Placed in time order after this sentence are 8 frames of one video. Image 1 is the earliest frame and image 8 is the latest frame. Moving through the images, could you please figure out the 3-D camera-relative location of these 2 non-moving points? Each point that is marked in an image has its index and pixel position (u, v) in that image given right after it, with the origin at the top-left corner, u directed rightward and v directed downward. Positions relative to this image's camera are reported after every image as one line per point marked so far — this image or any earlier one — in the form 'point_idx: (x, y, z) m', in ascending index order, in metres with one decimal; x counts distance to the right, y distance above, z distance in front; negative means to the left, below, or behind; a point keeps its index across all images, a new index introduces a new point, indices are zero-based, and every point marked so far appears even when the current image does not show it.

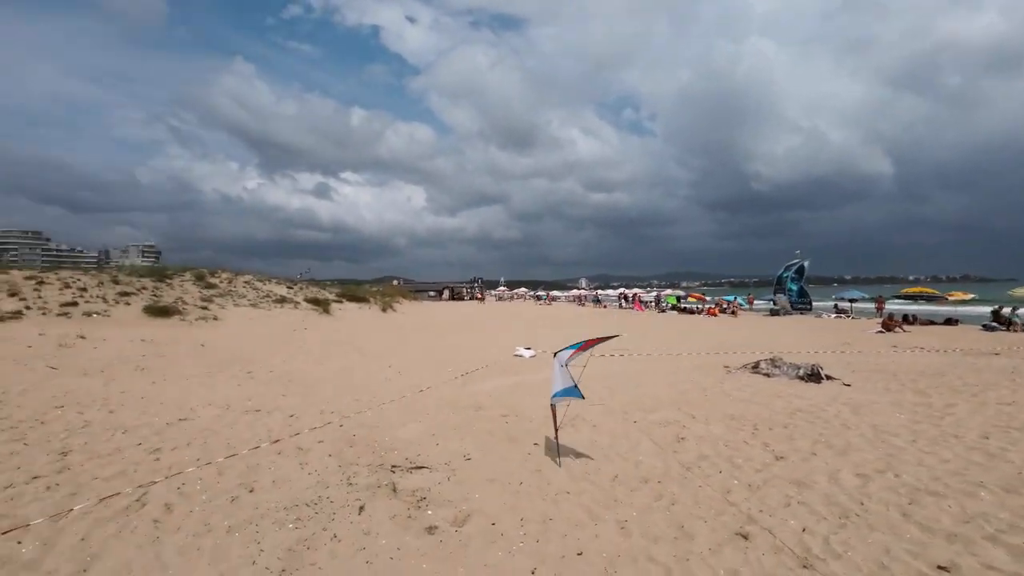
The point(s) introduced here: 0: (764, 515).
0: (+2.1, -1.9, +4.1) m
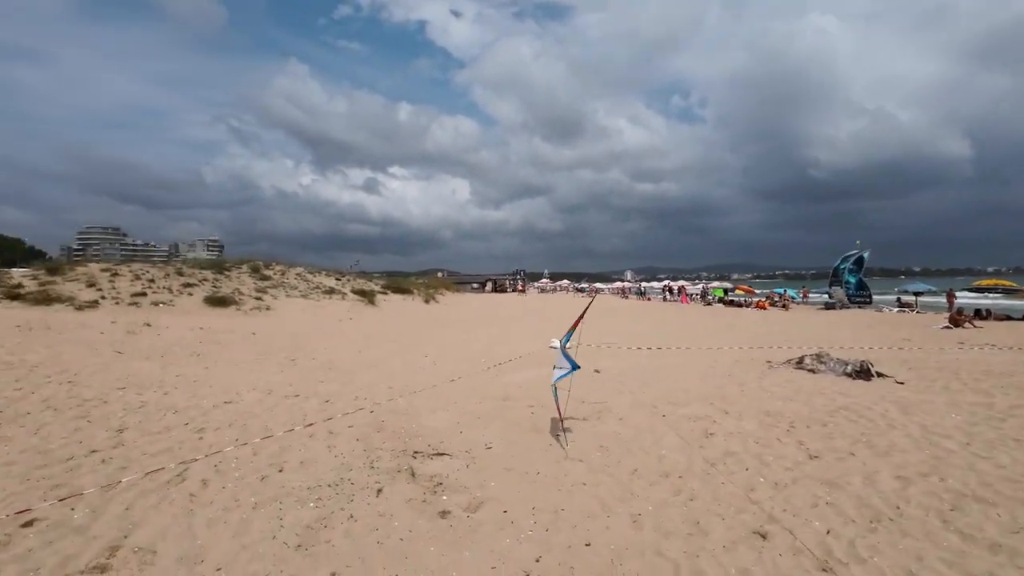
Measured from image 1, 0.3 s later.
0: (+2.2, -1.8, +4.0) m
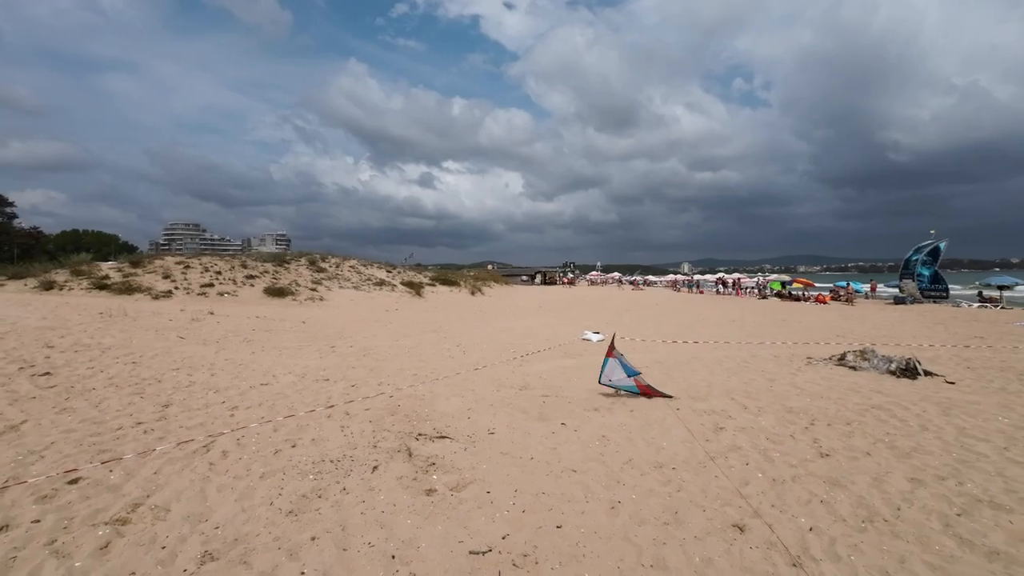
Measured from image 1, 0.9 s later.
0: (+2.1, -1.8, +3.9) m
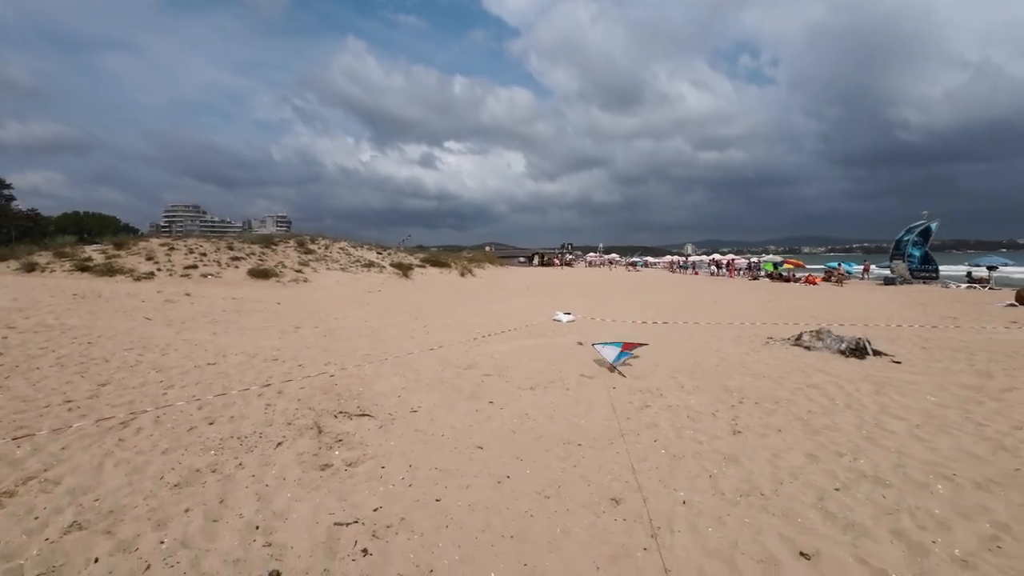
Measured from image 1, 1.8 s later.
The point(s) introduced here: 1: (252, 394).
0: (+1.2, -1.6, +4.0) m
1: (-3.2, -1.3, +6.0) m
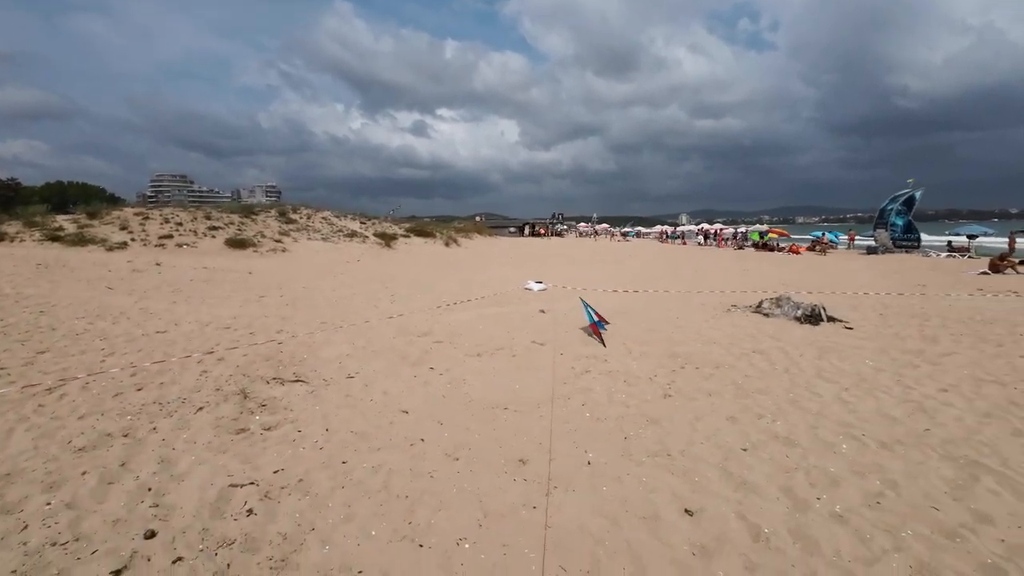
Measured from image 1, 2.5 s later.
0: (+0.5, -1.3, +4.0) m
1: (-3.9, -0.9, +5.9) m
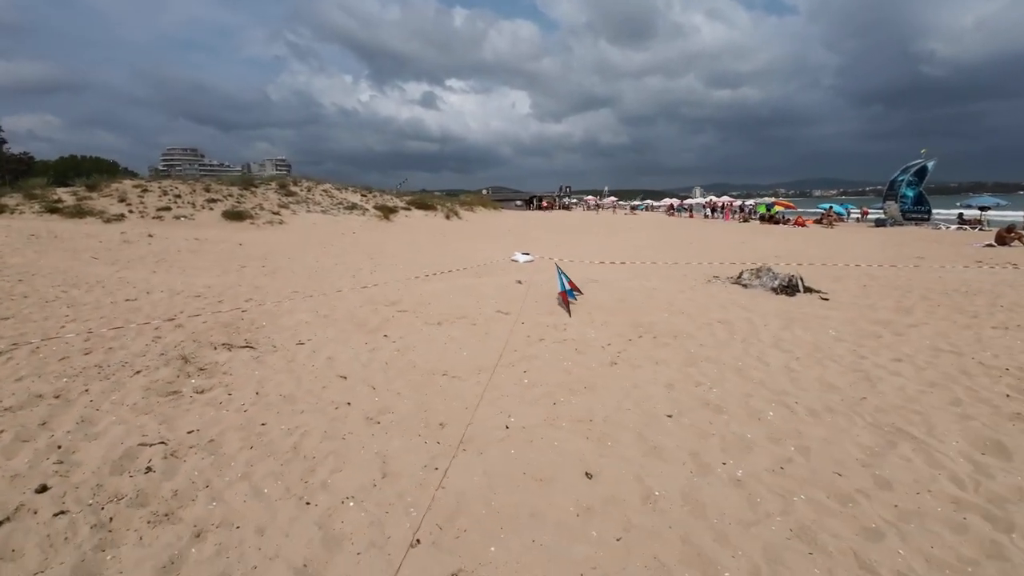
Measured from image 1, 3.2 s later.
0: (-0.1, -1.0, +4.0) m
1: (-4.5, -0.5, +6.0) m
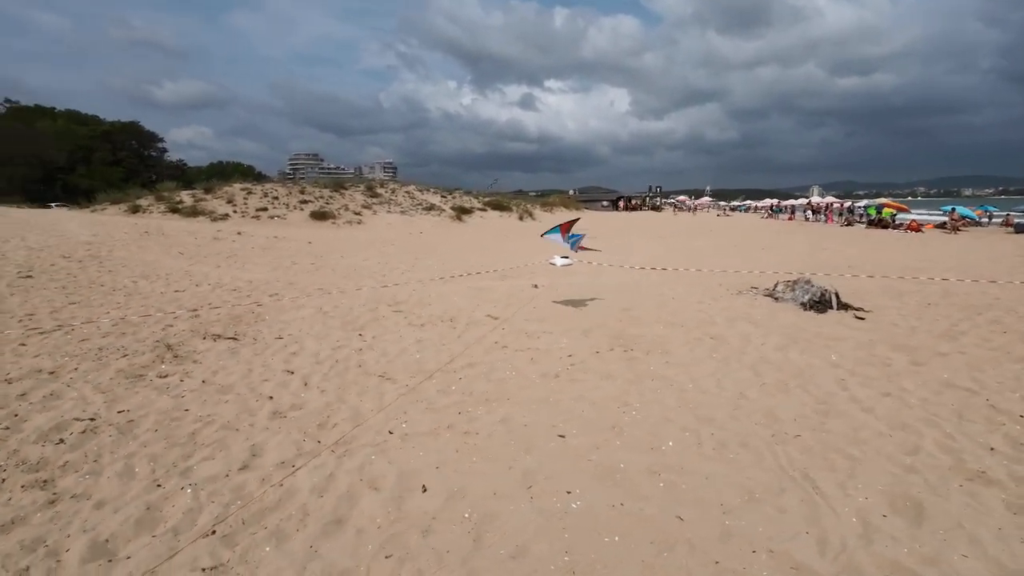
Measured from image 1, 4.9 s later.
0: (-1.0, -1.1, +4.1) m
1: (-4.8, -0.4, +6.9) m
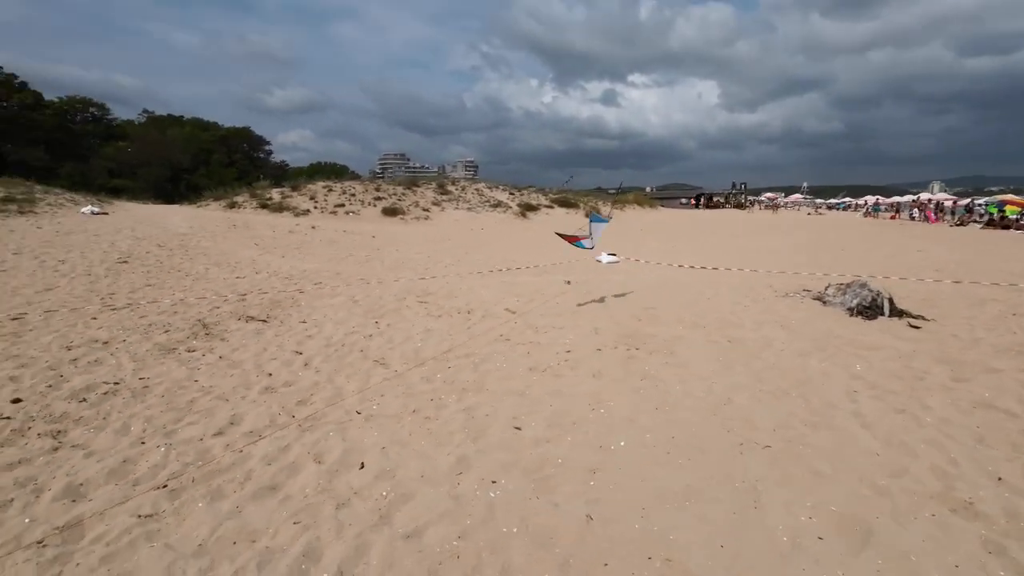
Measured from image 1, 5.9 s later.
0: (-1.2, -1.0, +4.3) m
1: (-4.6, -0.2, +7.6) m
